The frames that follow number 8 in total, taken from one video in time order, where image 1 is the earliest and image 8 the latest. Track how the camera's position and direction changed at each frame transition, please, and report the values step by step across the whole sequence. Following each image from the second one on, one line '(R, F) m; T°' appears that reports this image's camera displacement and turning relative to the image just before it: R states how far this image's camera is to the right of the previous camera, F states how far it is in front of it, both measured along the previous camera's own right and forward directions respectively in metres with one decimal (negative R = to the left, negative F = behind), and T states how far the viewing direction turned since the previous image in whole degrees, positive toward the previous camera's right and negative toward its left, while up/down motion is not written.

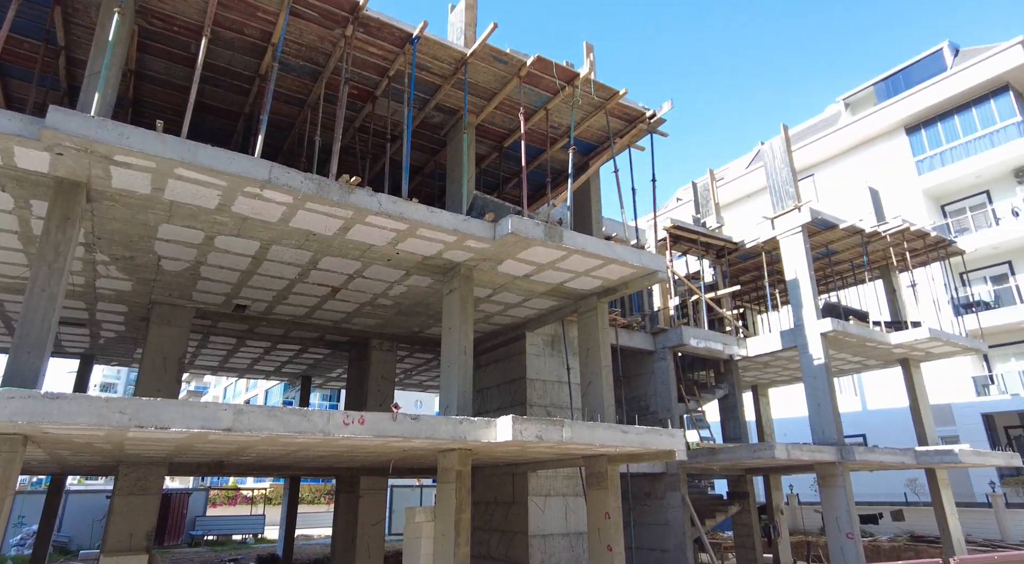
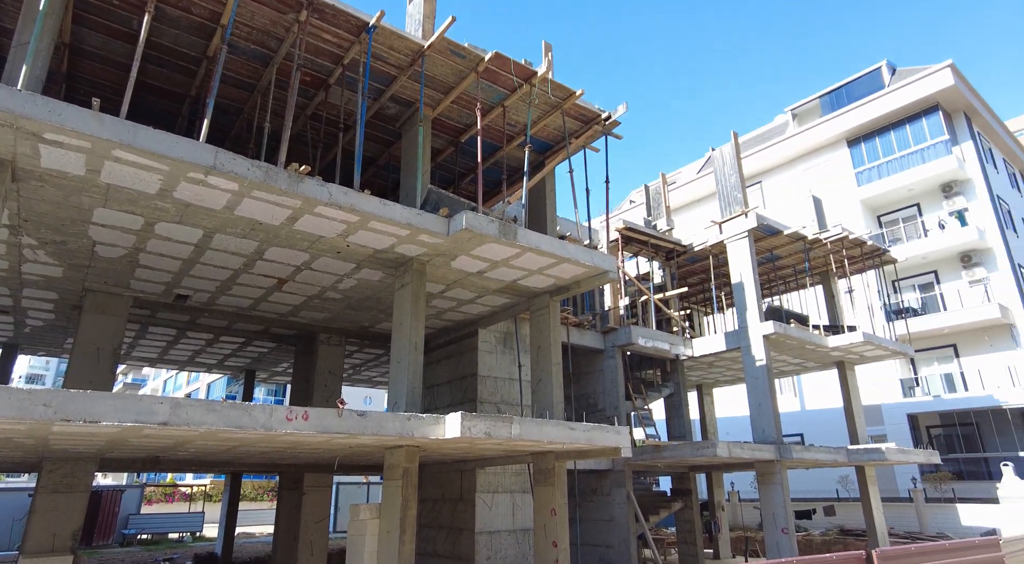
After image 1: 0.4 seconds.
(0.0, 0.0) m; +4°
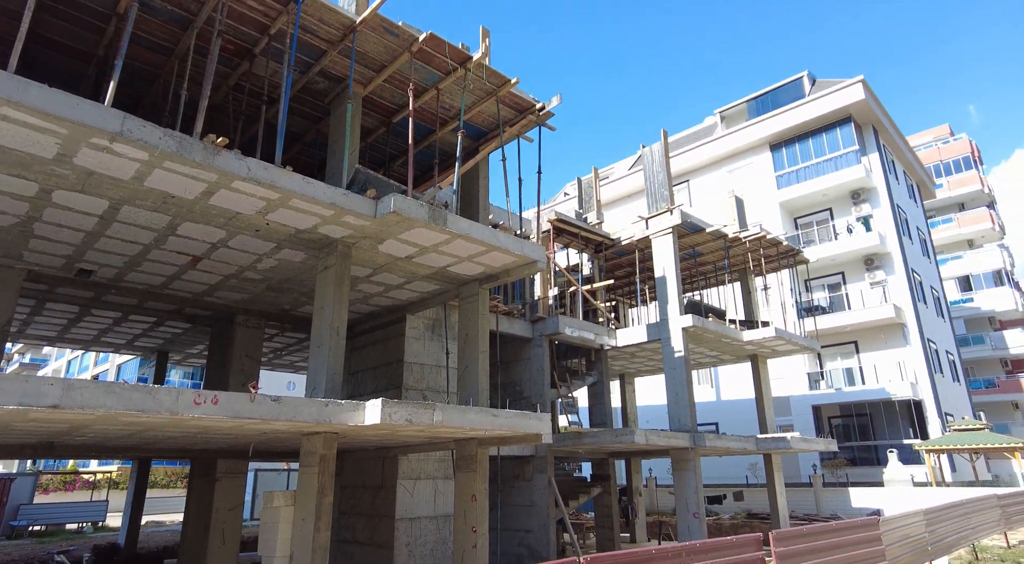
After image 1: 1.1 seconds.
(+0.1, 0.0) m; +6°
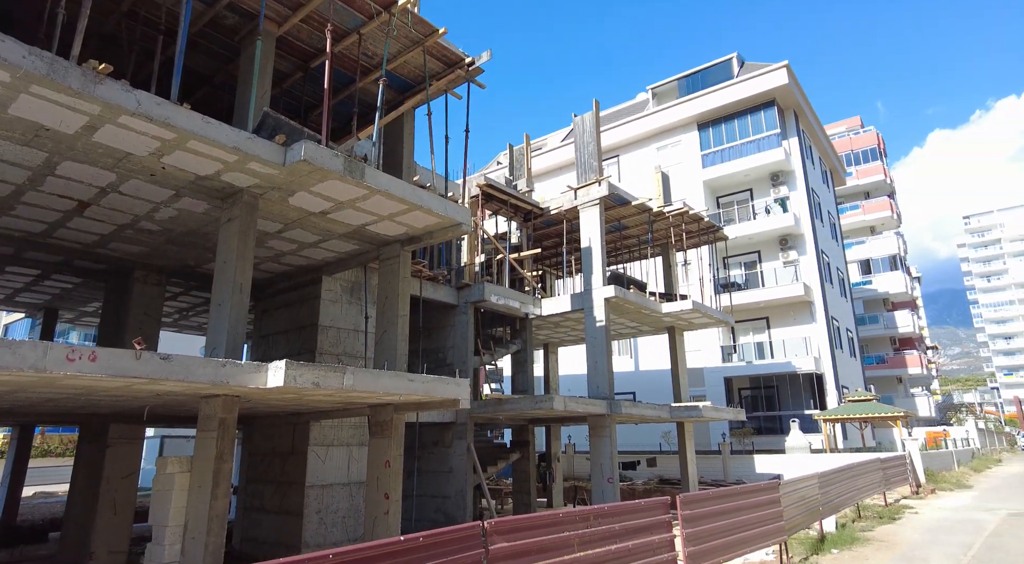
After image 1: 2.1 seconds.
(+0.1, +0.3) m; +6°
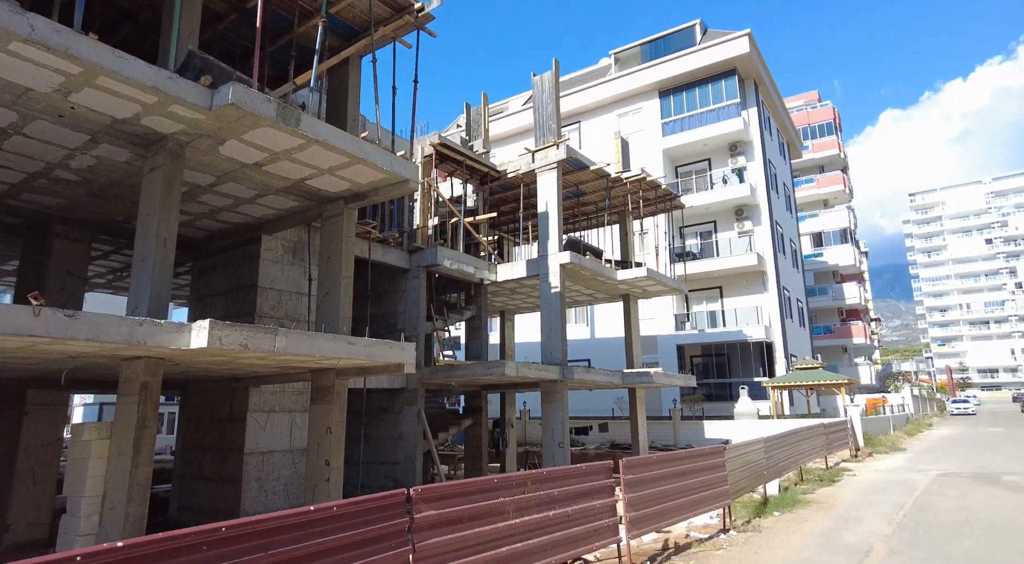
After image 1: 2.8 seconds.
(+0.2, +0.4) m; +4°
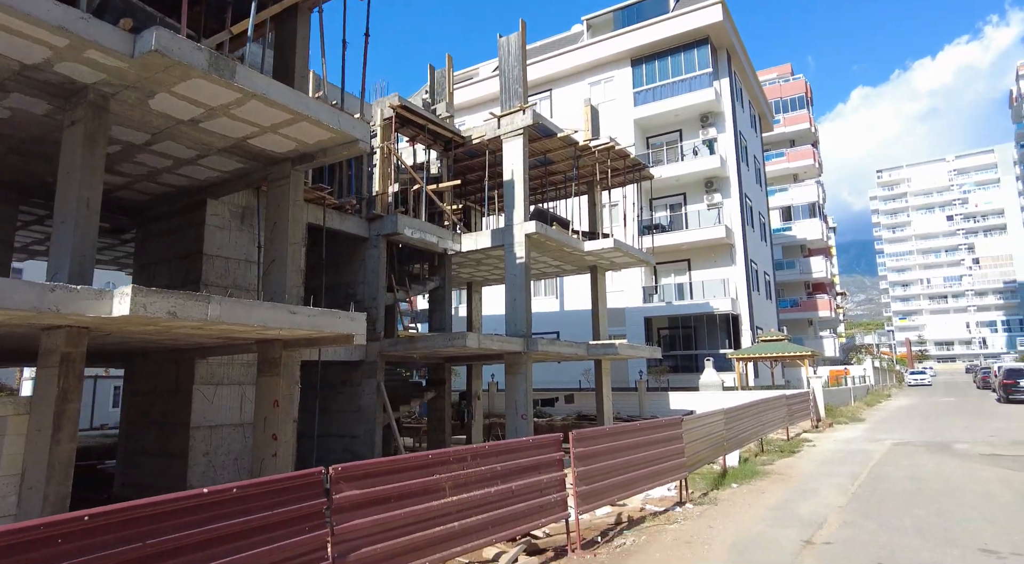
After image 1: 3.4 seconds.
(+0.3, +0.4) m; +2°
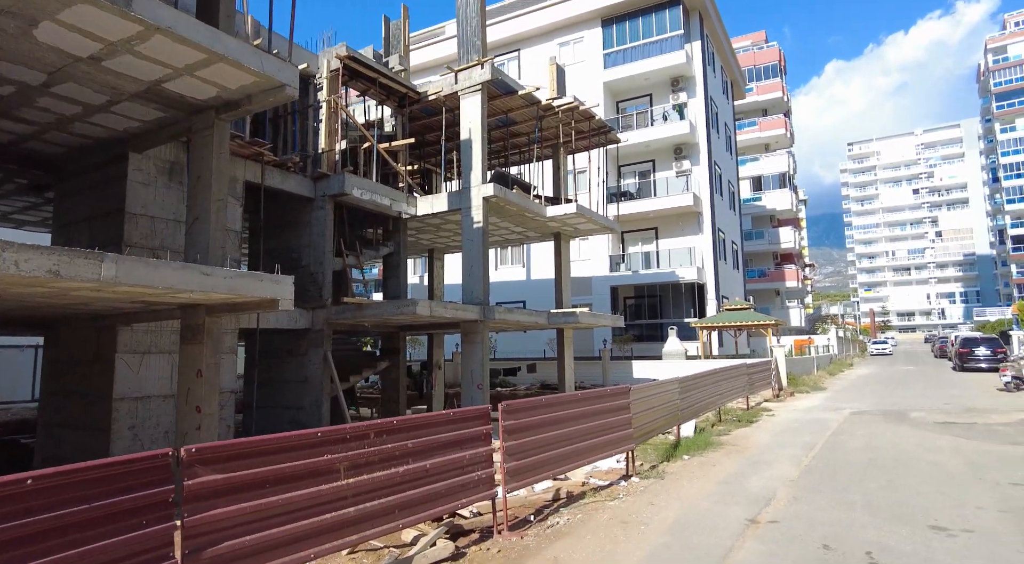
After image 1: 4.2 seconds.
(+0.5, +0.7) m; +2°
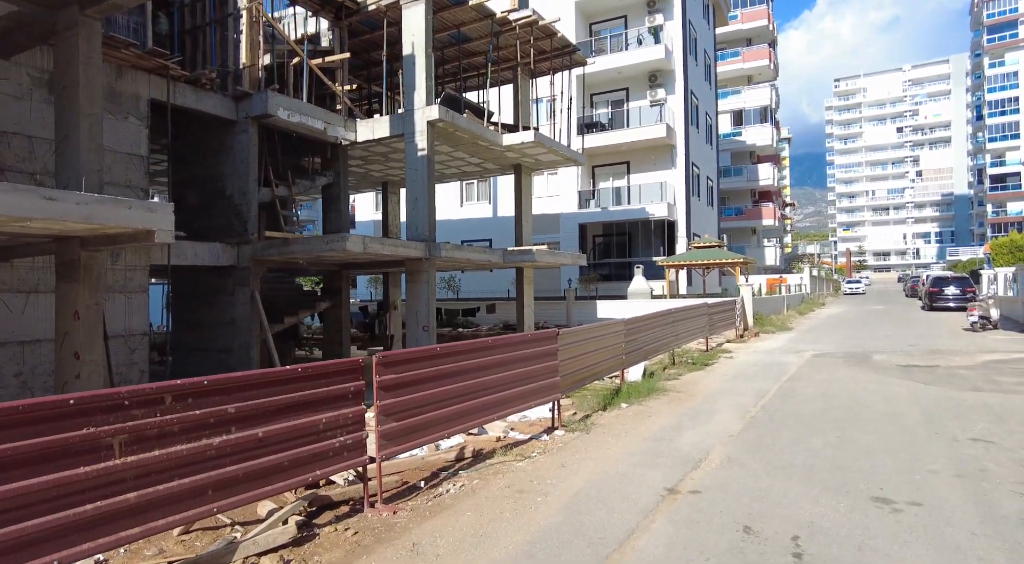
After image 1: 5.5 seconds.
(+0.8, +1.1) m; +2°
